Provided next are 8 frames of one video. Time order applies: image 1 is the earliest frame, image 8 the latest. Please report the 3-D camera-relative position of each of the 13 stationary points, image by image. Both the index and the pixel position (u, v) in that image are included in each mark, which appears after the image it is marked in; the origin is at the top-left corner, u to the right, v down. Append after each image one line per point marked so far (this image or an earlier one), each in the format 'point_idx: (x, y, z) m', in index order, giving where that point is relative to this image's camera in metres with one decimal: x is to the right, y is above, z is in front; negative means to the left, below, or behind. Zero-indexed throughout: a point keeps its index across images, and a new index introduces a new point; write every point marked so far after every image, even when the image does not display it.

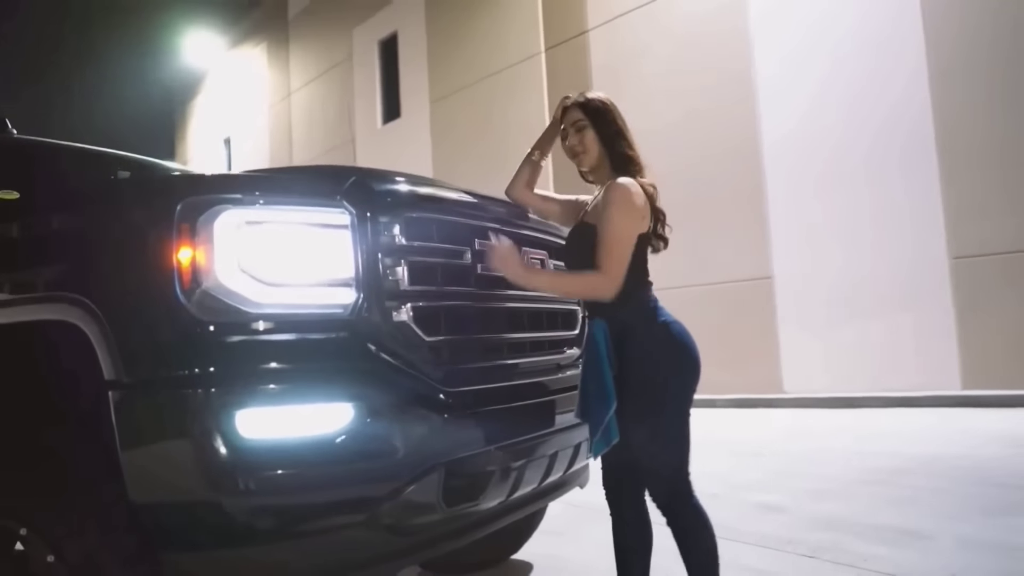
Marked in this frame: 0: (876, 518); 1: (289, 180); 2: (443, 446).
0: (+1.6, -1.0, +3.5) m
1: (-0.5, +0.2, +1.9) m
2: (-0.2, -0.3, +1.8) m
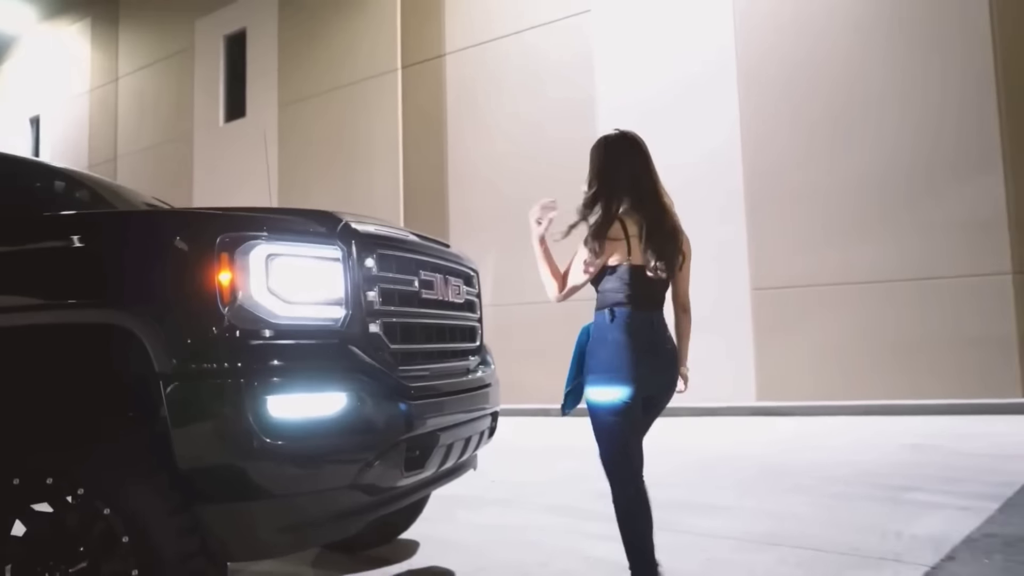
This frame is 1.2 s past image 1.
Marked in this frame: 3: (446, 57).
0: (+1.0, -1.2, +4.5) m
1: (-0.7, +0.2, +2.4) m
2: (-0.3, -0.4, +2.4) m
3: (-1.0, +3.6, +12.7) m
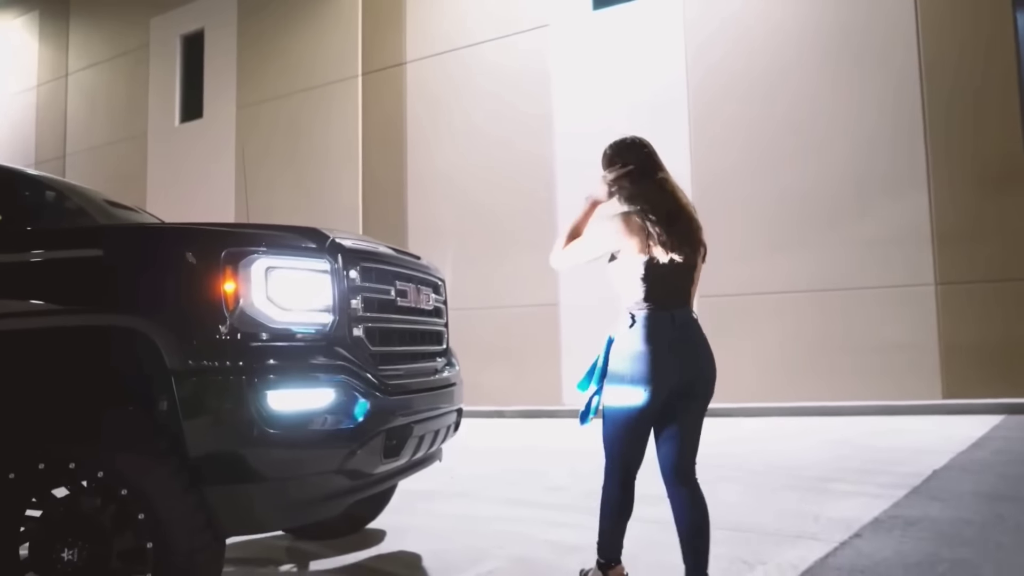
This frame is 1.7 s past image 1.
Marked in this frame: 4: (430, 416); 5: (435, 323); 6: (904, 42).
0: (+0.8, -1.2, +4.9) m
1: (-0.8, +0.2, +2.7) m
2: (-0.4, -0.4, +2.8) m
3: (-1.7, +3.6, +12.9) m
4: (-0.3, -0.5, +3.2) m
5: (-0.3, -0.2, +3.6) m
6: (+4.6, +2.9, +9.5) m
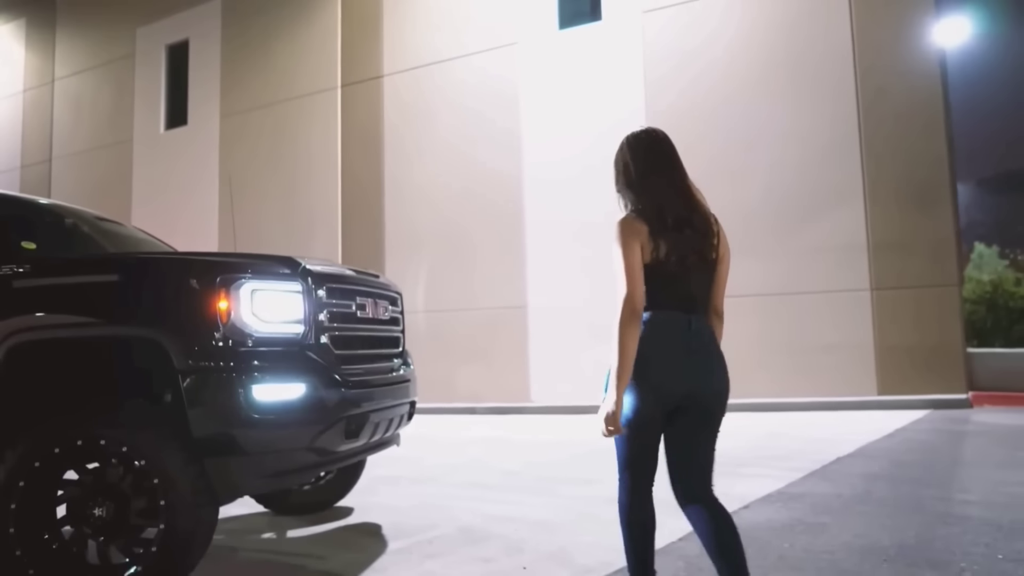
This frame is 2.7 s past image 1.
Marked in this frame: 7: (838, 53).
0: (+0.4, -1.3, +5.6) m
1: (-1.0, +0.1, +3.4) m
2: (-0.7, -0.5, +3.5) m
3: (-2.1, +3.5, +13.6) m
4: (-0.6, -0.6, +3.9) m
5: (-0.6, -0.2, +4.3) m
6: (+4.2, +2.8, +10.3) m
7: (+4.1, +3.0, +10.3) m
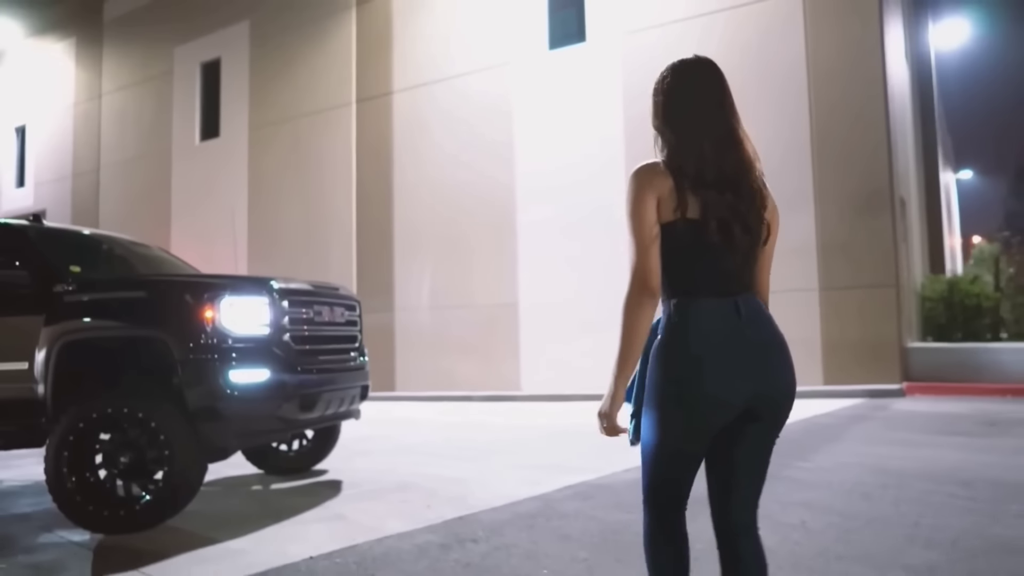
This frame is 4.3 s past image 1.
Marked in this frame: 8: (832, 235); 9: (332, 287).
0: (0.0, -1.4, +6.8) m
1: (-1.6, 0.0, +4.7) m
2: (-1.2, -0.6, +4.8) m
3: (-2.2, +3.5, +14.9) m
4: (-1.1, -0.6, +5.2) m
5: (-1.1, -0.3, +5.6) m
6: (+4.0, +2.8, +11.3) m
7: (+3.9, +3.0, +11.3) m
8: (+4.3, +0.7, +10.9) m
9: (-1.2, 0.0, +5.5) m
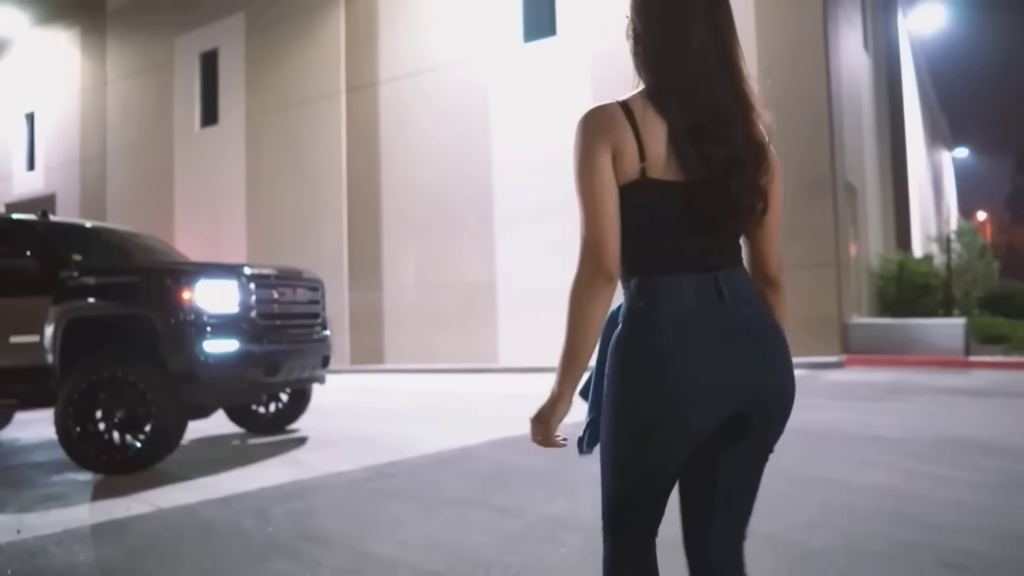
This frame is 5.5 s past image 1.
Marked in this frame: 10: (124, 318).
0: (-0.4, -1.2, +7.8) m
1: (-2.1, +0.1, +5.7) m
2: (-1.7, -0.5, +5.7) m
3: (-2.6, +3.9, +15.7) m
4: (-1.6, -0.5, +6.1) m
5: (-1.6, -0.2, +6.6) m
6: (+3.5, +3.1, +12.1) m
7: (+3.5, +3.3, +12.1) m
8: (+3.9, +1.0, +11.7) m
9: (-1.7, +0.1, +6.5) m
10: (-2.6, -0.2, +5.5) m
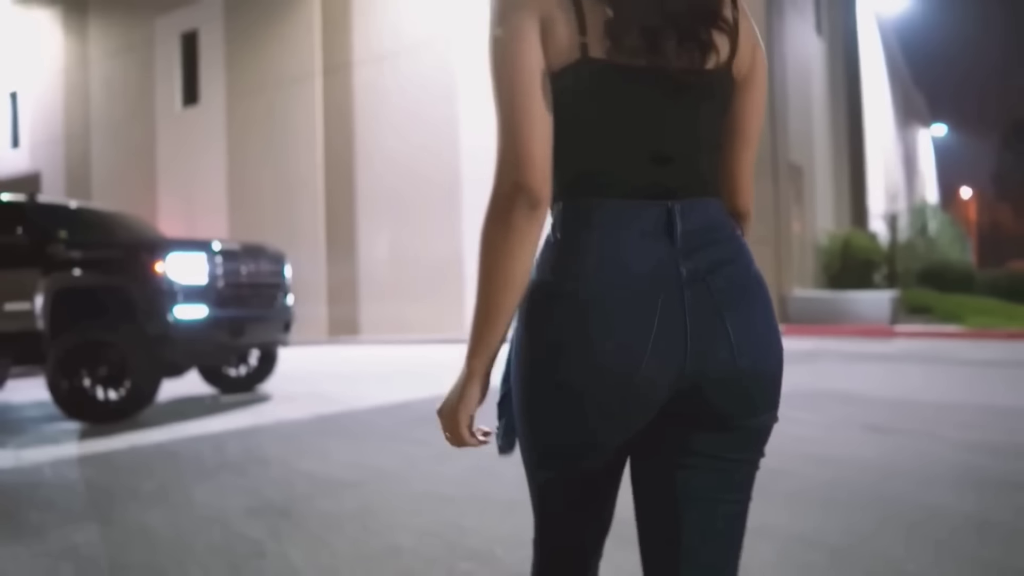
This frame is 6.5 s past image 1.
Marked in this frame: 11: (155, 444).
0: (-1.0, -0.9, +8.6) m
1: (-2.6, +0.3, +6.4) m
2: (-2.2, -0.3, +6.5) m
3: (-3.2, +4.4, +16.4) m
4: (-2.1, -0.3, +6.9) m
5: (-2.1, +0.1, +7.3) m
6: (+3.0, +3.5, +12.8) m
7: (+2.9, +3.7, +12.8) m
8: (+3.3, +1.4, +12.5) m
9: (-2.2, +0.4, +7.2) m
10: (-3.1, 0.0, +6.2) m
11: (-2.1, -0.9, +4.9) m
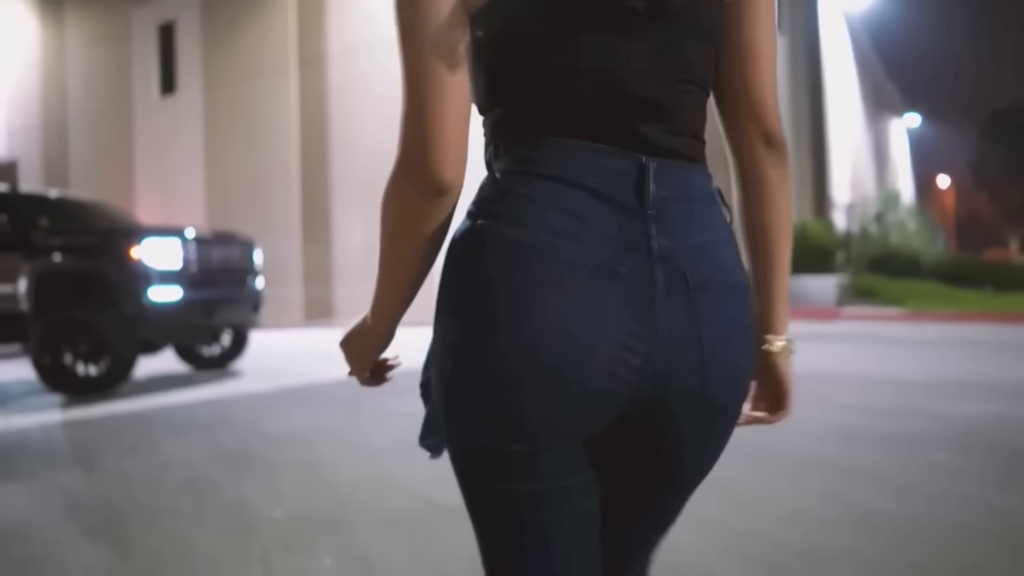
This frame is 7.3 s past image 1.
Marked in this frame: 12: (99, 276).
0: (-1.4, -0.7, +9.1) m
1: (-3.0, +0.5, +6.9) m
2: (-2.6, -0.1, +6.9) m
3: (-3.8, +4.7, +16.8) m
4: (-2.5, -0.2, +7.4) m
5: (-2.5, +0.2, +7.8) m
6: (+2.4, +3.7, +13.3) m
7: (+2.4, +3.9, +13.3) m
8: (+2.8, +1.6, +13.1) m
9: (-2.6, +0.5, +7.7) m
10: (-3.5, +0.1, +6.7) m
11: (-2.5, -0.8, +5.3) m
12: (-3.4, +0.1, +6.7) m
